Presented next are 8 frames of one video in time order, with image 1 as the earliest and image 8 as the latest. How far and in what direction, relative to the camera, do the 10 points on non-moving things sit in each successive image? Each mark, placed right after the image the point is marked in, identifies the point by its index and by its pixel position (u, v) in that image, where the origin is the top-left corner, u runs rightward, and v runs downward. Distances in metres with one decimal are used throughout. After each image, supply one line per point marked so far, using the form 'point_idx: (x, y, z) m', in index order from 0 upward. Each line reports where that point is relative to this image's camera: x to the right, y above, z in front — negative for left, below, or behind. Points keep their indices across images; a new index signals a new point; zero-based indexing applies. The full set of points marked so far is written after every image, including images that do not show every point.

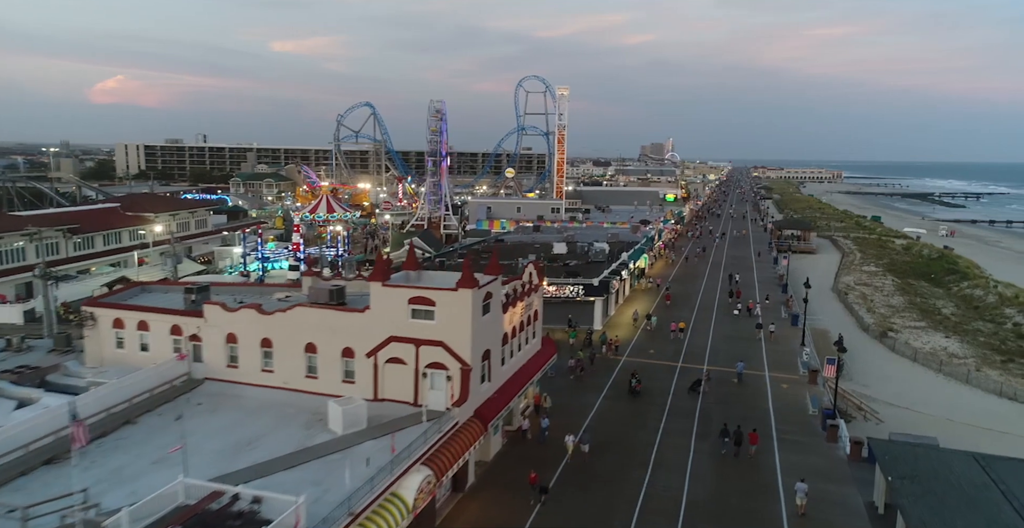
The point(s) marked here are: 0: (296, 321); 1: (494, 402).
0: (-5.4, -1.4, +16.6) m
1: (-0.5, -3.5, +17.0) m
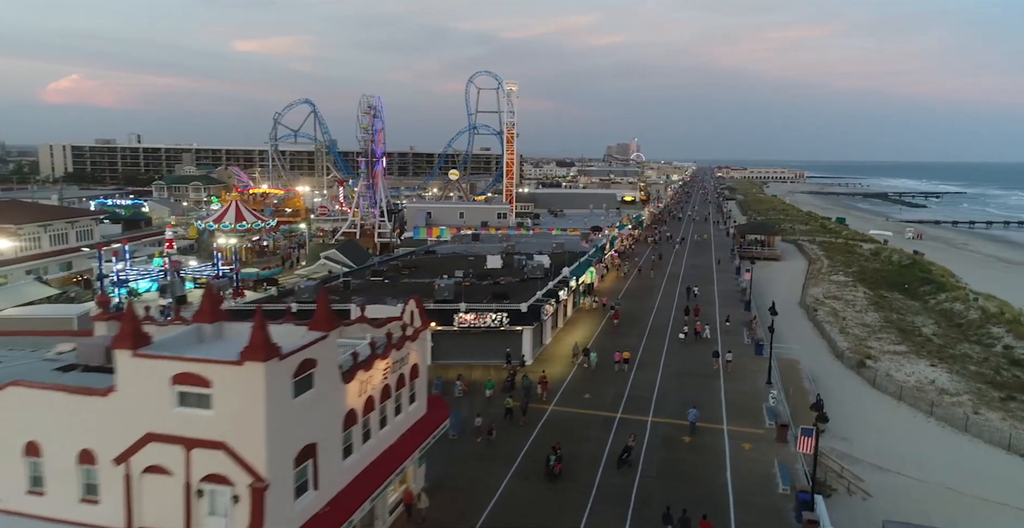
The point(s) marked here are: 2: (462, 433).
0: (-8.2, -2.4, +10.9) m
1: (-3.3, -4.4, +11.5) m
2: (-1.5, -5.0, +19.8) m
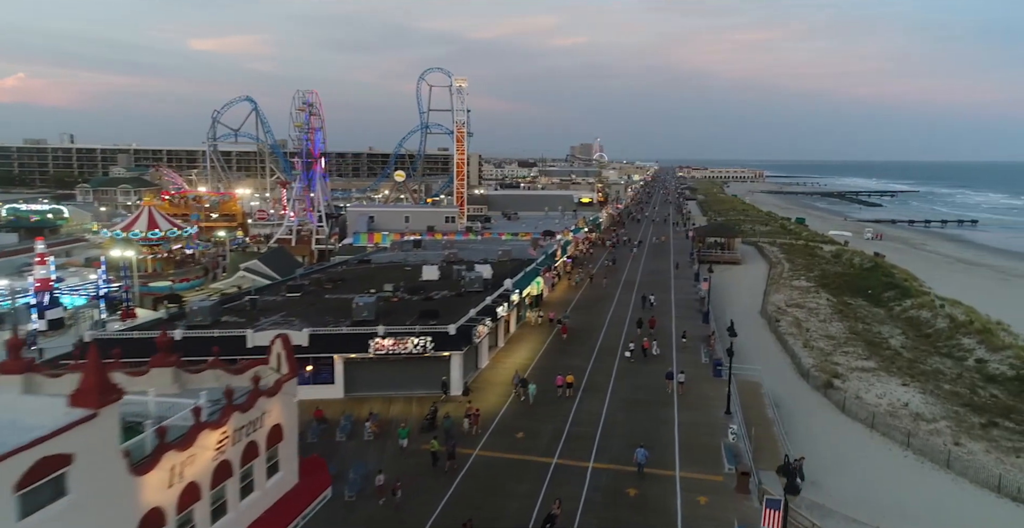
0: (-9.9, -3.0, +7.1) m
1: (-5.0, -5.0, +8.0) m
2: (-3.7, -5.6, +16.3) m
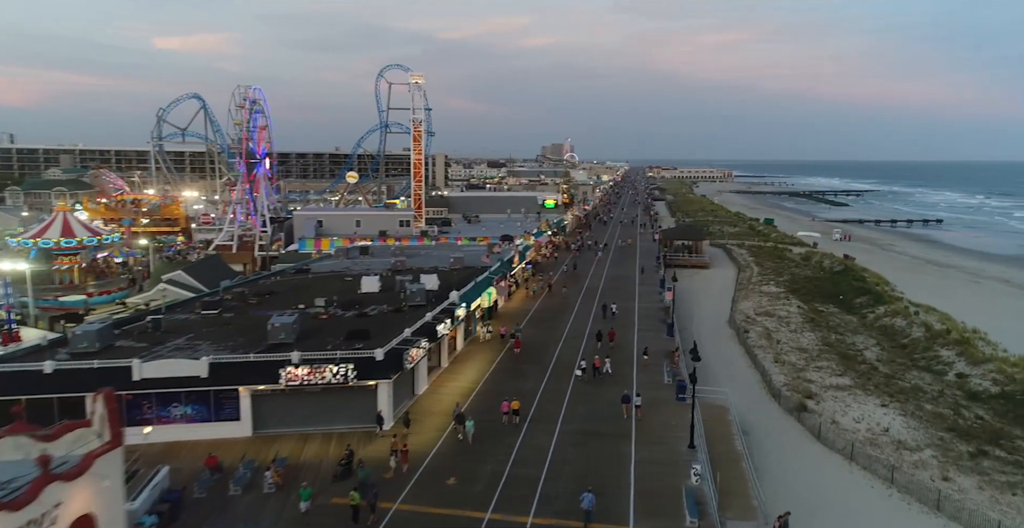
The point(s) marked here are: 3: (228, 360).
0: (-11.2, -3.5, +3.8) m
1: (-6.3, -5.5, +4.9) m
2: (-5.3, -6.0, +13.3) m
3: (-8.2, -2.8, +19.2) m
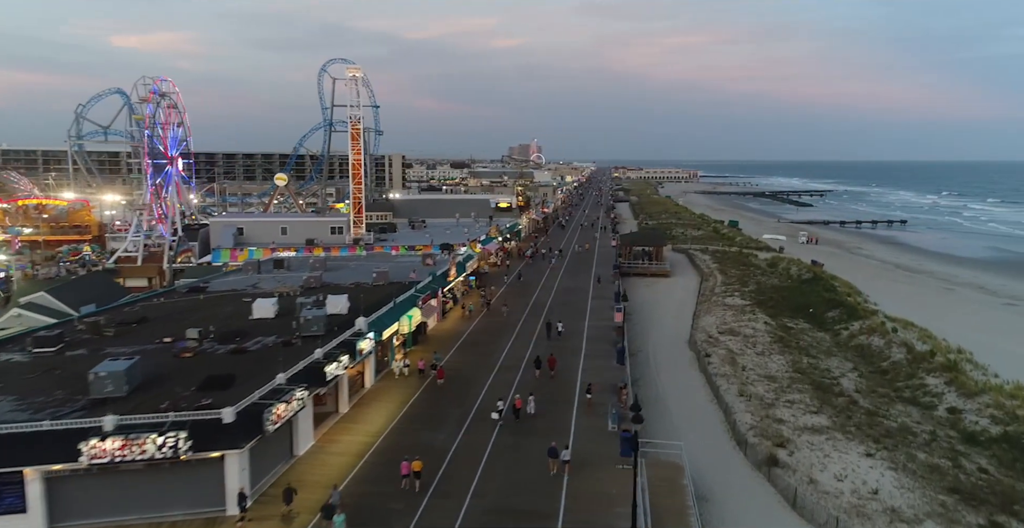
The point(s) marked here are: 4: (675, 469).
0: (-13.0, -4.3, -1.3) m
1: (-8.1, -6.2, -0.1) m
2: (-7.5, -6.8, +8.4) m
3: (-10.7, -3.5, +14.2) m
4: (+4.4, -5.7, +18.2) m
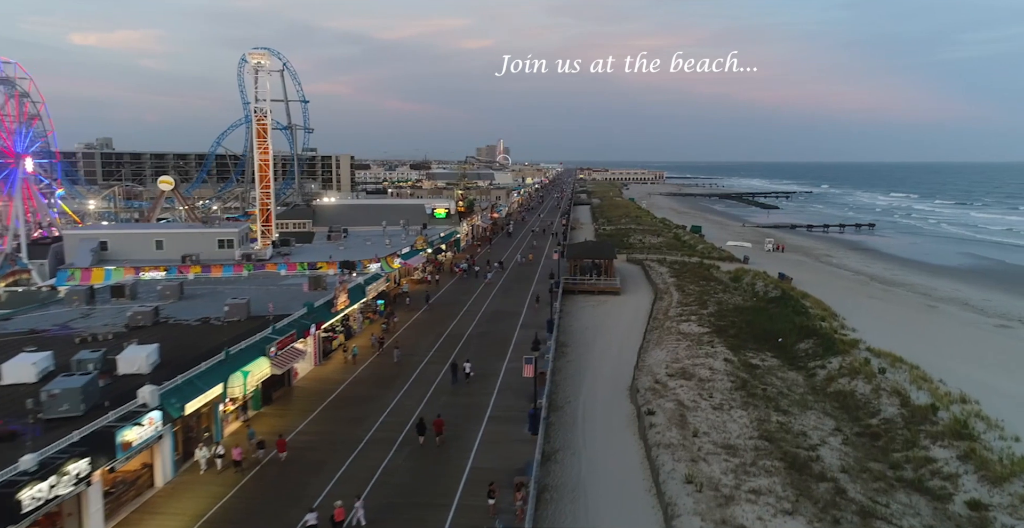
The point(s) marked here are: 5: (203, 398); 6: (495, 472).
0: (-15.5, -5.4, -9.0) m
1: (-10.7, -7.3, -7.5) m
2: (-10.5, -7.9, +0.9) m
3: (-13.9, -4.7, +6.6) m
4: (+0.9, -6.7, +11.3) m
5: (-8.7, -3.6, +18.4) m
6: (-0.4, -5.5, +18.2) m
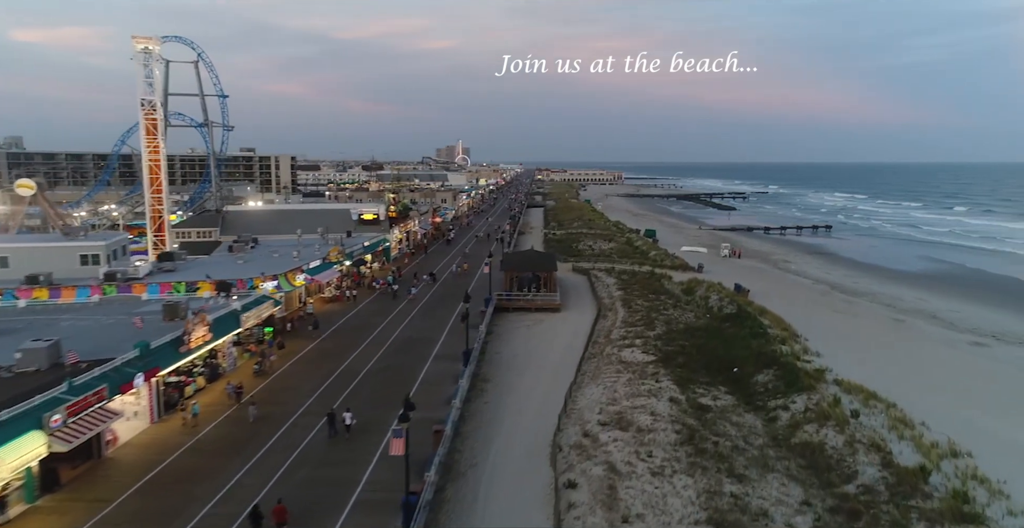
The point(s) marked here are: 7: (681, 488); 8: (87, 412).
0: (-16.9, -6.3, -15.3) m
1: (-12.2, -8.2, -13.6) m
2: (-12.4, -8.8, -5.1) m
3: (-16.2, -5.6, +0.3) m
4: (-1.6, -7.5, +5.8) m
5: (-11.6, -4.5, +12.4) m
6: (-3.4, -6.4, +12.7) m
7: (+4.6, -6.0, +18.1) m
8: (-11.2, -3.9, +17.8) m
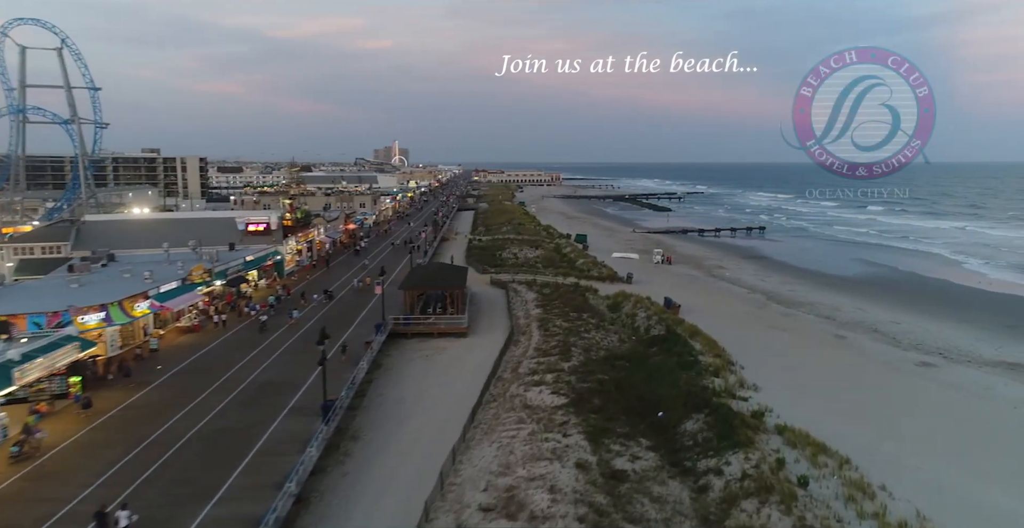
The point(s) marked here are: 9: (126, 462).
0: (-17.3, -7.4, -22.4) m
1: (-12.8, -9.2, -20.2) m
2: (-13.7, -9.8, -11.8) m
3: (-18.0, -6.7, -6.7) m
4: (-3.9, -8.4, 0.0) m
5: (-14.5, -5.6, +5.7) m
6: (-6.3, -7.3, +6.7) m
7: (+1.2, -6.9, +12.8) m
8: (-14.6, -5.0, +11.1) m
9: (-10.6, -5.3, +18.7) m
